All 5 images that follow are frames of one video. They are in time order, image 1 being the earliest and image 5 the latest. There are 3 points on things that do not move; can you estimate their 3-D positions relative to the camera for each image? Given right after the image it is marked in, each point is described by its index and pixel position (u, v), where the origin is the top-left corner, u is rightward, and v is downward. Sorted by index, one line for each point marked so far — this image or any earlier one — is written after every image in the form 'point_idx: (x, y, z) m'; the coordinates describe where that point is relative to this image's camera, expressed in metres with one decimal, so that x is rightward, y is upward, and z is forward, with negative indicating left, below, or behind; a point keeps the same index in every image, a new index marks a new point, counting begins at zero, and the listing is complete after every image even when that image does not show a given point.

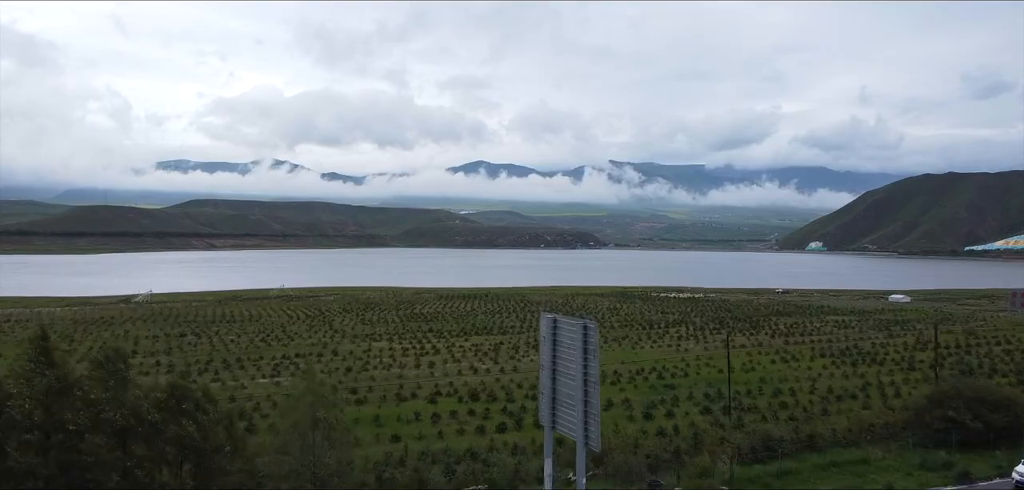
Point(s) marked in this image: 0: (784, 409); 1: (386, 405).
0: (+4.3, -2.6, +14.7) m
1: (-2.1, -2.7, +15.7) m
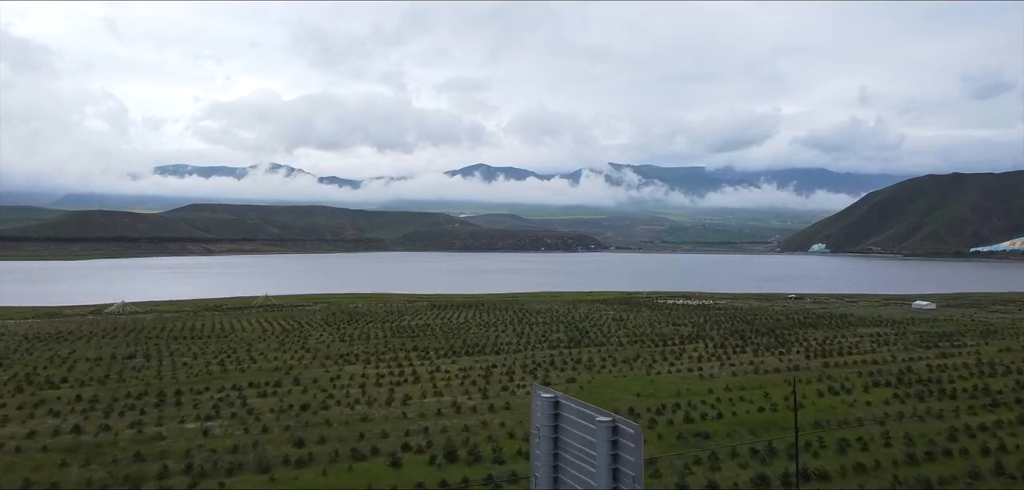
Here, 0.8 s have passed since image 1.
0: (+4.2, -2.8, +10.9) m
1: (-2.3, -2.9, +12.0) m
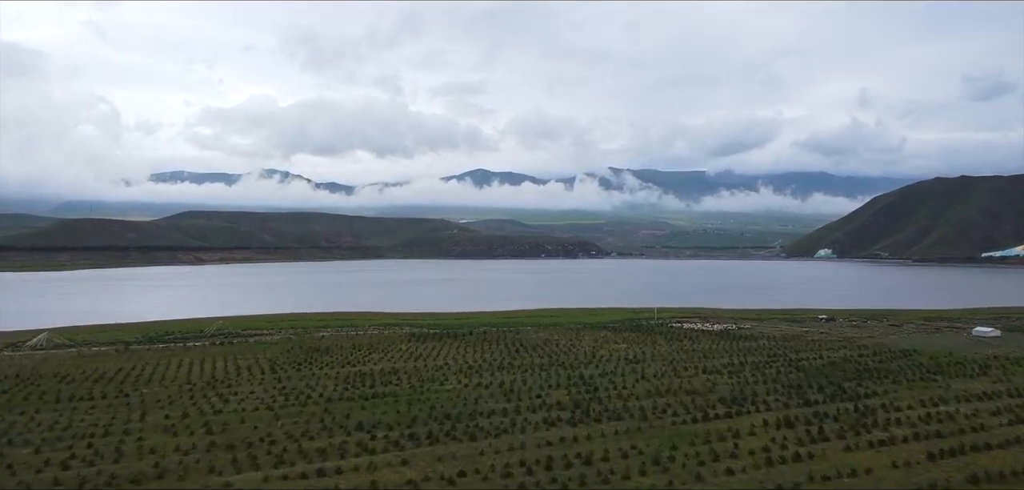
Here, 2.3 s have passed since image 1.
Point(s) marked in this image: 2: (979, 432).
0: (+3.8, -3.5, +3.0) m
1: (-2.7, -3.6, +4.0) m
2: (+9.4, -3.7, +18.4) m
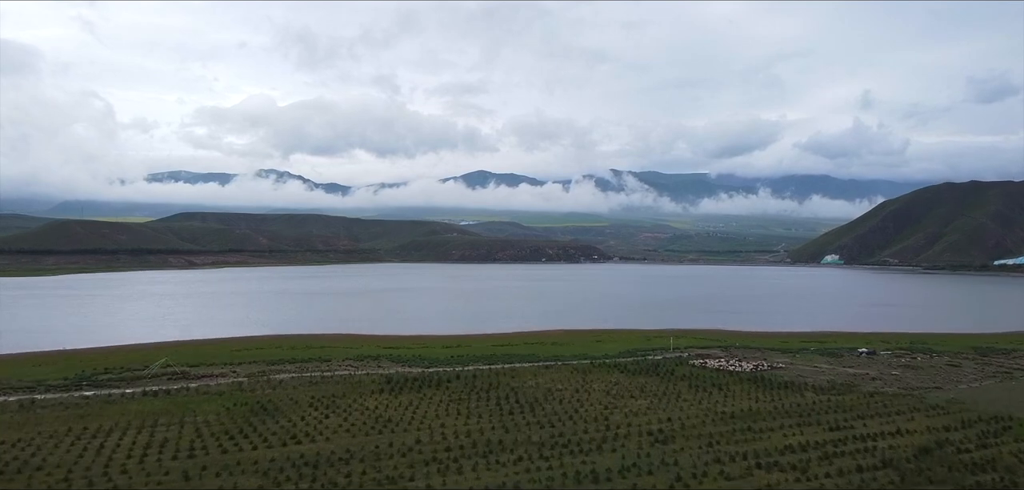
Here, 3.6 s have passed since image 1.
0: (+3.5, -4.7, -4.7) m
1: (-3.0, -4.8, -3.7) m
2: (+9.1, -5.0, +10.7) m
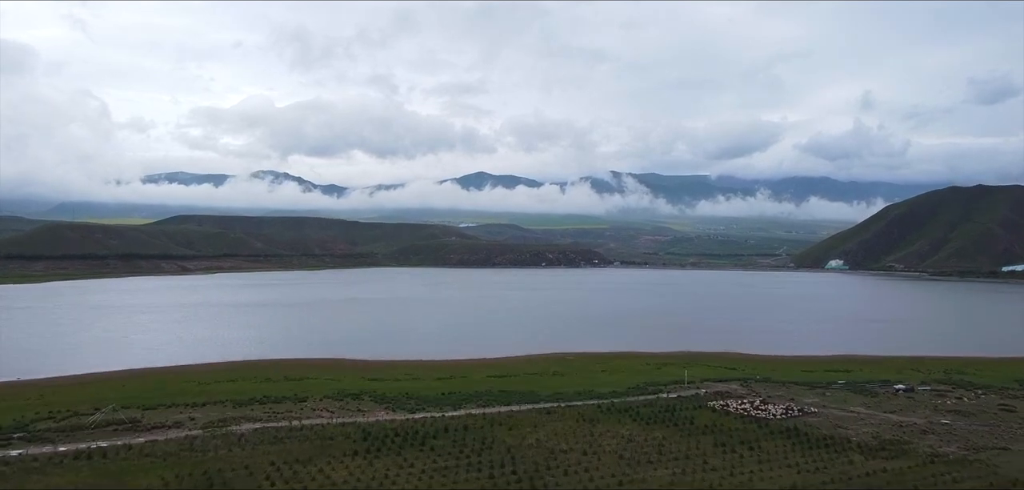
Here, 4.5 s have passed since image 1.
0: (+3.4, -6.0, -10.3) m
1: (-3.1, -6.1, -9.2) m
2: (+9.0, -6.3, +5.1) m
